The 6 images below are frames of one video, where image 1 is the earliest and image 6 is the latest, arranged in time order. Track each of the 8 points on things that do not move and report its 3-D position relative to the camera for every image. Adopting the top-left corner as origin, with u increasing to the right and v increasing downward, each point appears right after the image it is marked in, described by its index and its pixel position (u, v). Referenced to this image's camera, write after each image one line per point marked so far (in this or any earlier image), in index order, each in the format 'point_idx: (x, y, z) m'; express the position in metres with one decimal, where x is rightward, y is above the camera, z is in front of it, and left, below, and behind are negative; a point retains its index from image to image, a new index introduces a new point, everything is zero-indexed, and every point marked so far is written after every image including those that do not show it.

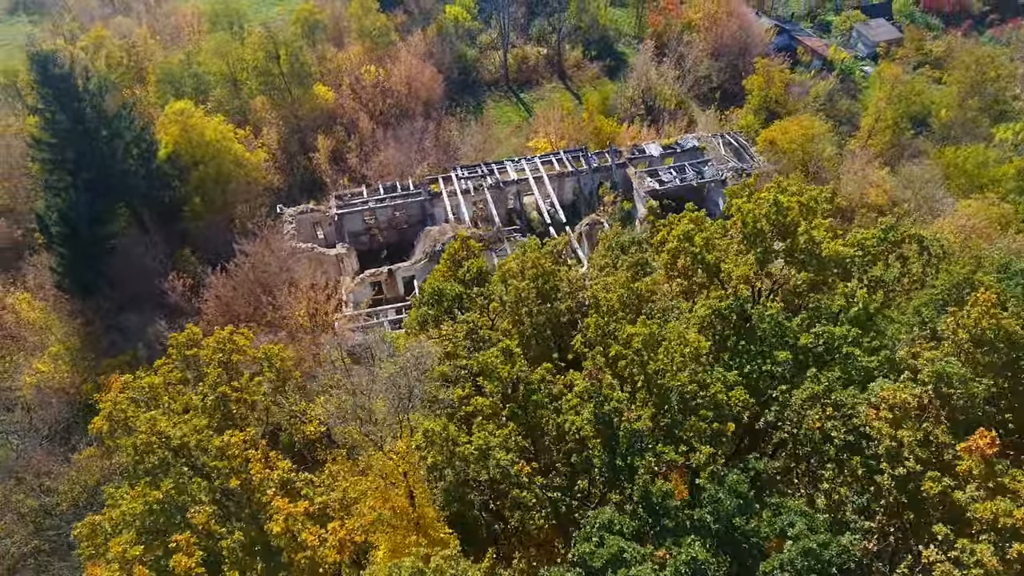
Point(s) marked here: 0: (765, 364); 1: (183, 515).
0: (+5.9, -1.7, +13.5) m
1: (-6.5, -4.5, +12.1) m
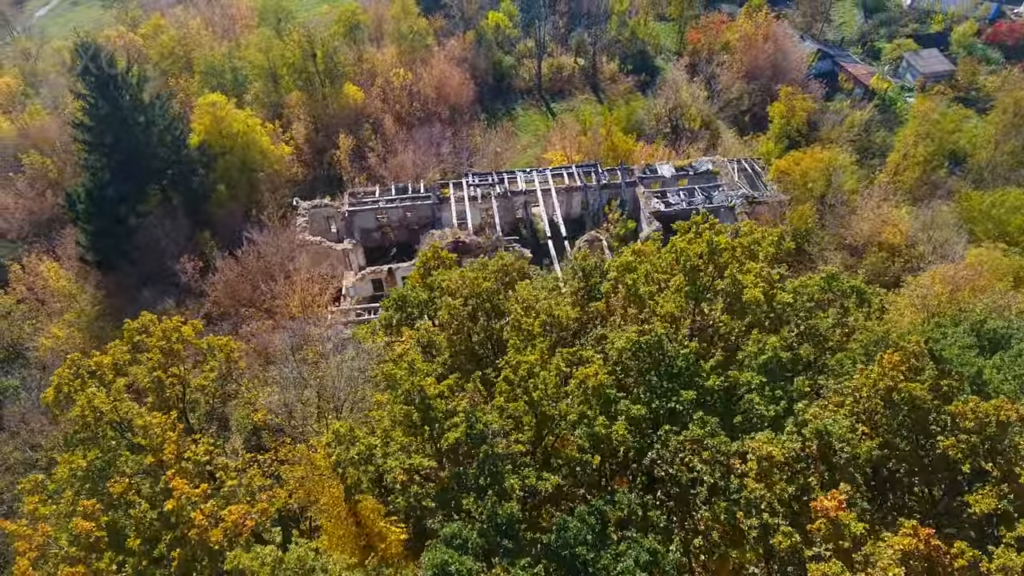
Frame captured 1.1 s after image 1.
0: (+3.7, -2.7, +13.9) m
1: (-9.1, -4.3, +13.5) m
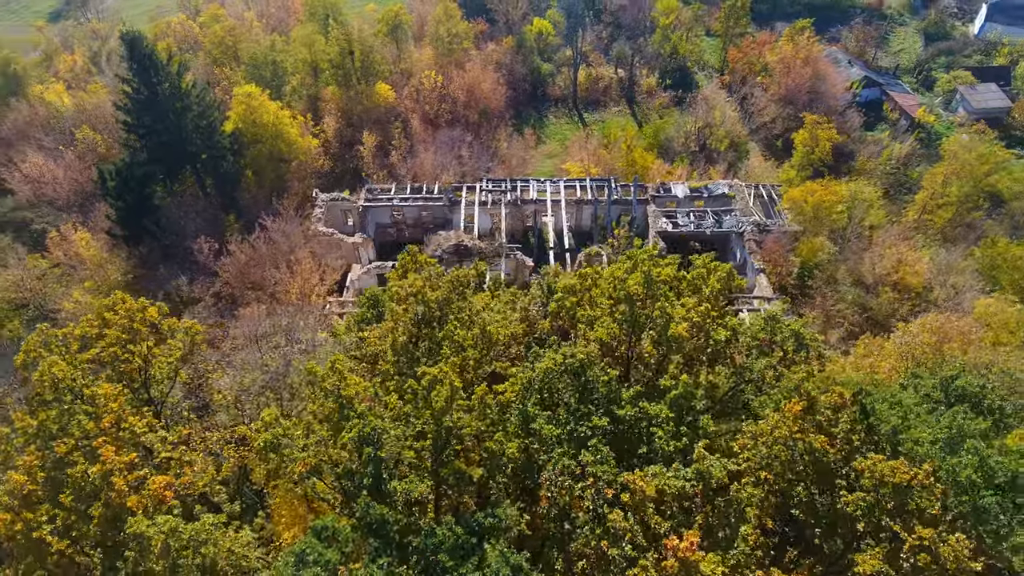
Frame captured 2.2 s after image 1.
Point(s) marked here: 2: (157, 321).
0: (+1.5, -3.3, +14.3) m
1: (-11.3, -3.8, +15.0) m
2: (-10.4, -1.0, +17.6) m
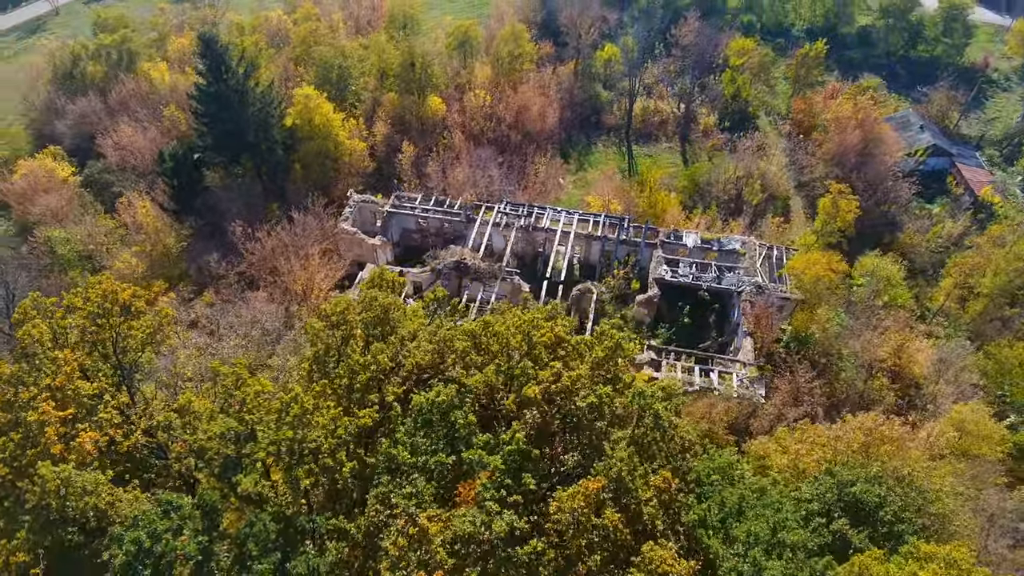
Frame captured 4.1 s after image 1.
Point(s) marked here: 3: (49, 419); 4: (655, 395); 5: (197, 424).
0: (-2.7, -4.7, +16.3) m
1: (-15.2, -3.1, +18.7) m
2: (-13.4, -0.5, +21.1) m
3: (-13.3, -3.8, +17.6) m
4: (+4.4, -3.3, +18.7) m
5: (-8.9, -3.8, +17.2) m
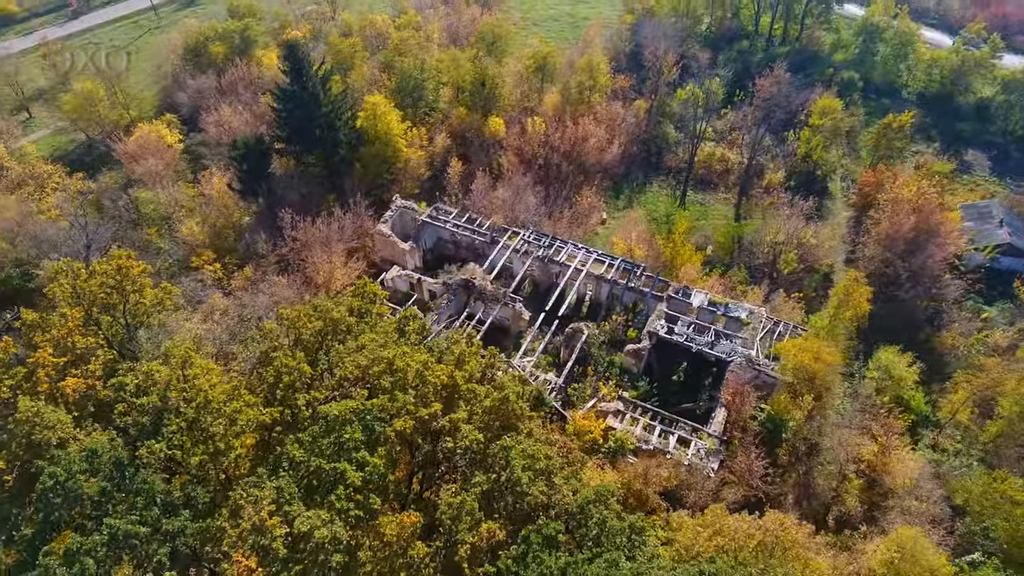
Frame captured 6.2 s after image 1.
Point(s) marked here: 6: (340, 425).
0: (-7.0, -5.5, +19.2) m
1: (-18.5, -1.7, +23.6) m
2: (-15.9, +0.5, +25.7) m
3: (-17.0, -2.7, +22.3) m
4: (+0.5, -5.5, +20.4) m
5: (-12.8, -3.6, +21.1) m
6: (-5.6, -4.6, +20.2) m
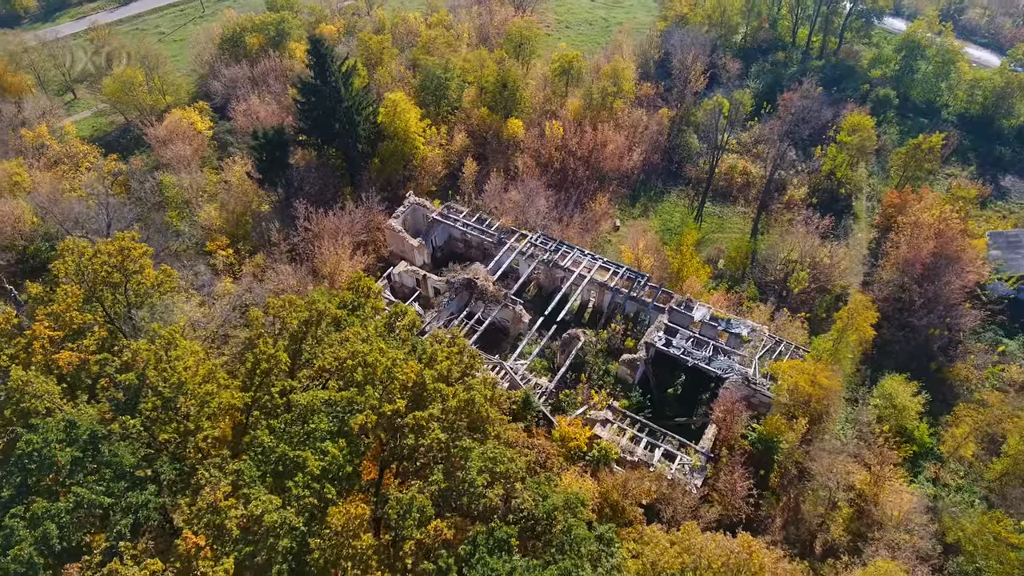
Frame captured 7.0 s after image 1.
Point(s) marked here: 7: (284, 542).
0: (-8.4, -5.2, +19.9) m
1: (-19.3, -0.7, +24.9) m
2: (-16.5, +1.3, +26.8) m
3: (-18.0, -1.8, +23.5) m
4: (-0.9, -5.6, +20.7) m
5: (-13.9, -2.9, +22.1) m
6: (-6.8, -4.4, +20.7) m
7: (-6.4, -7.4, +17.5) m
